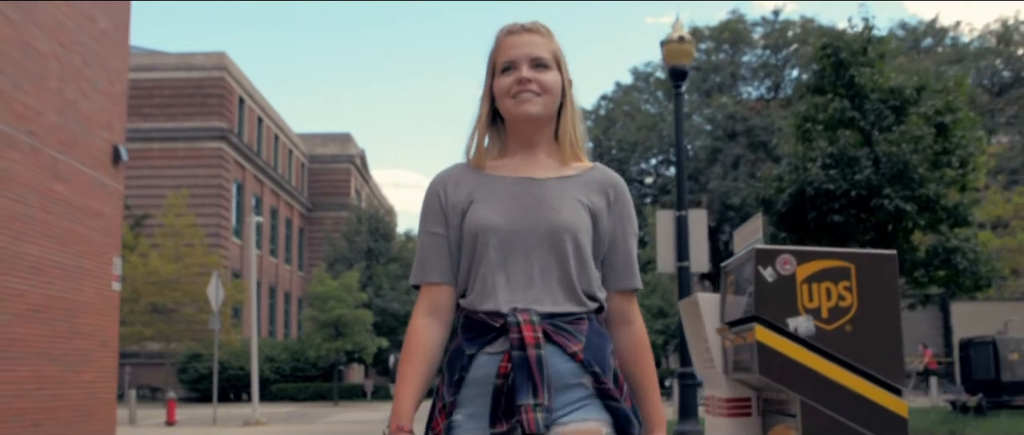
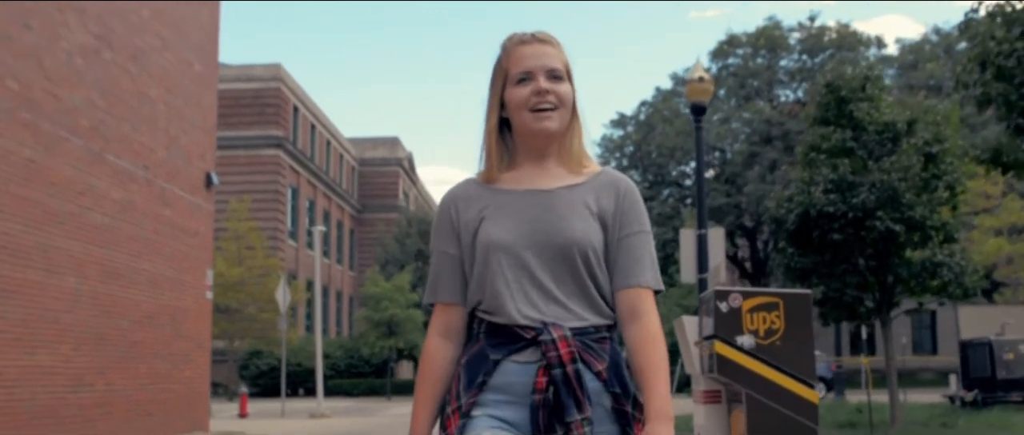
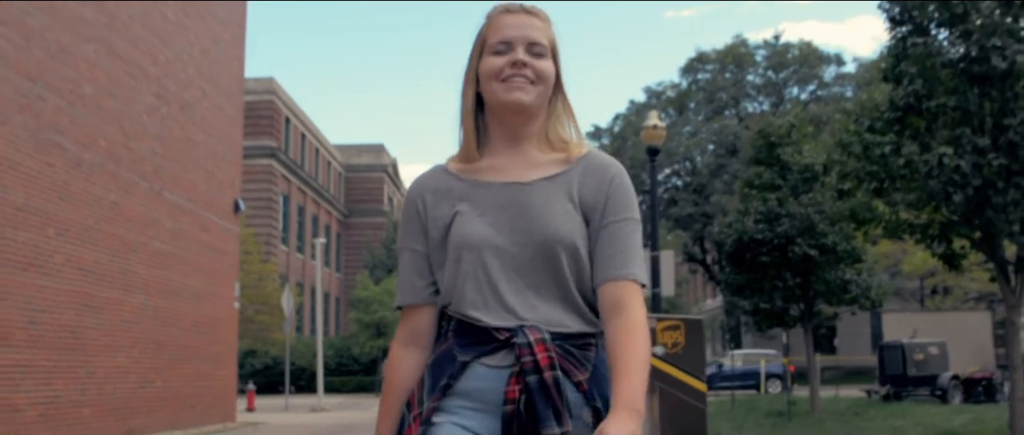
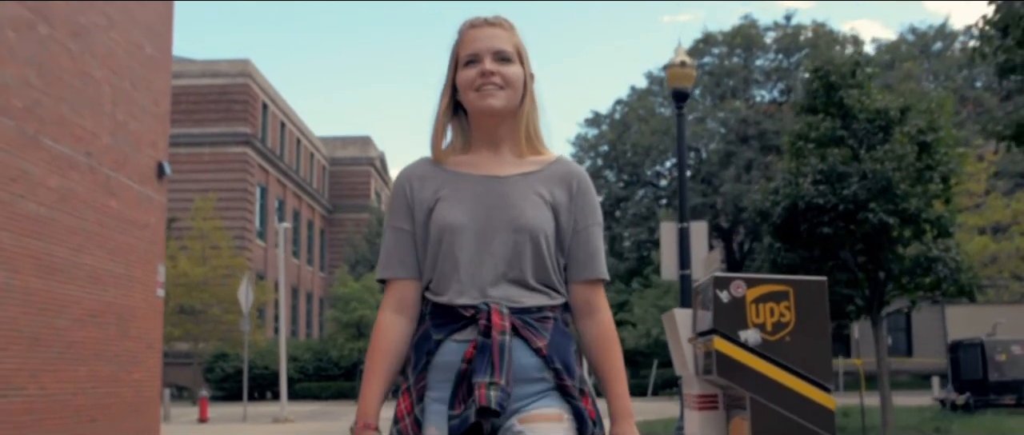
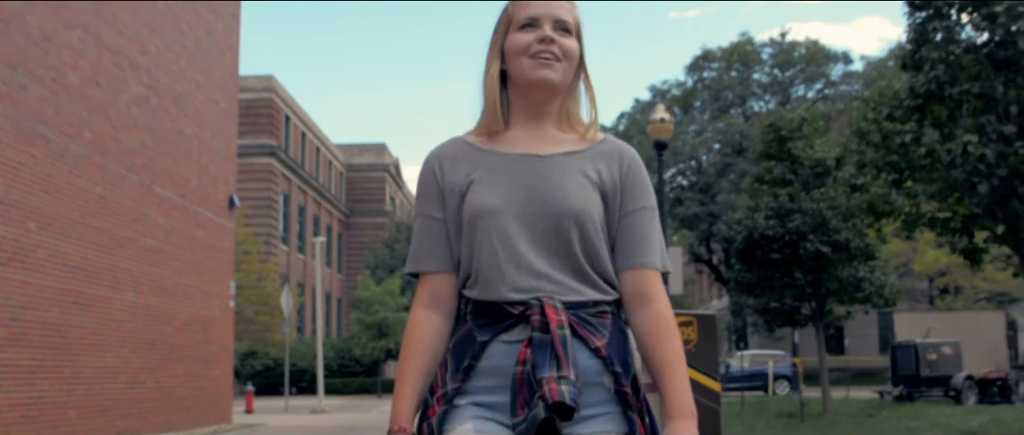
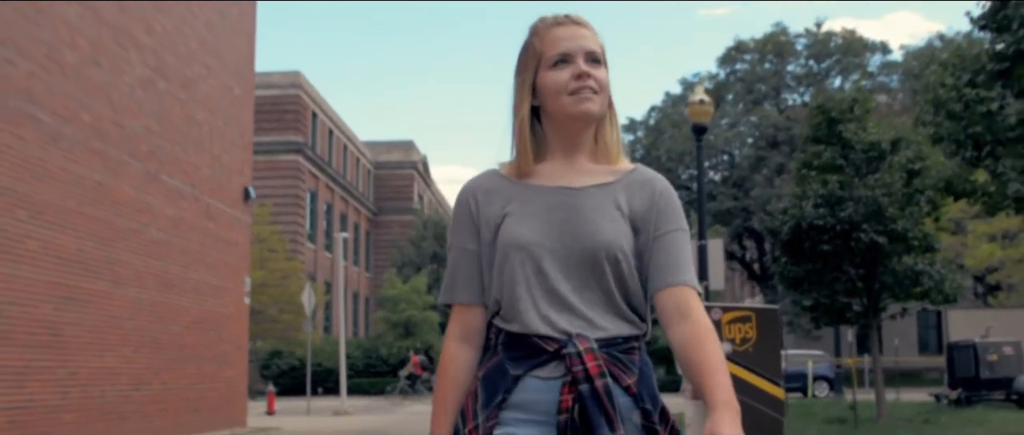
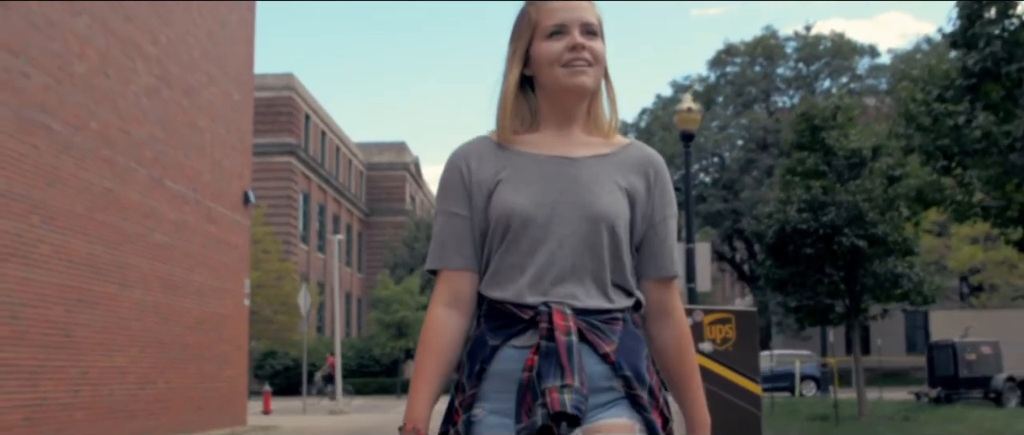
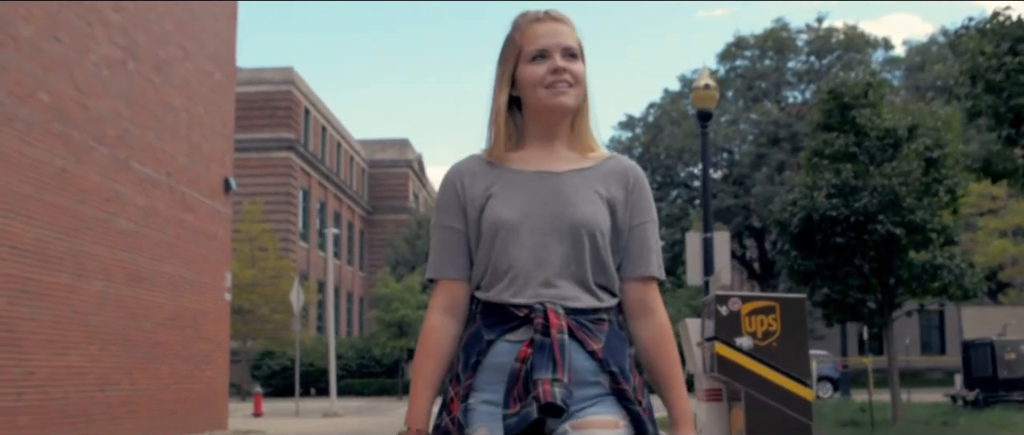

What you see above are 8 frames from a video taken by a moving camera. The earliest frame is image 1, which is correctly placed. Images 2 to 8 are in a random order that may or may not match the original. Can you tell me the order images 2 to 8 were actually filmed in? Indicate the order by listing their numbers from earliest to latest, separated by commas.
4, 2, 8, 6, 7, 5, 3
